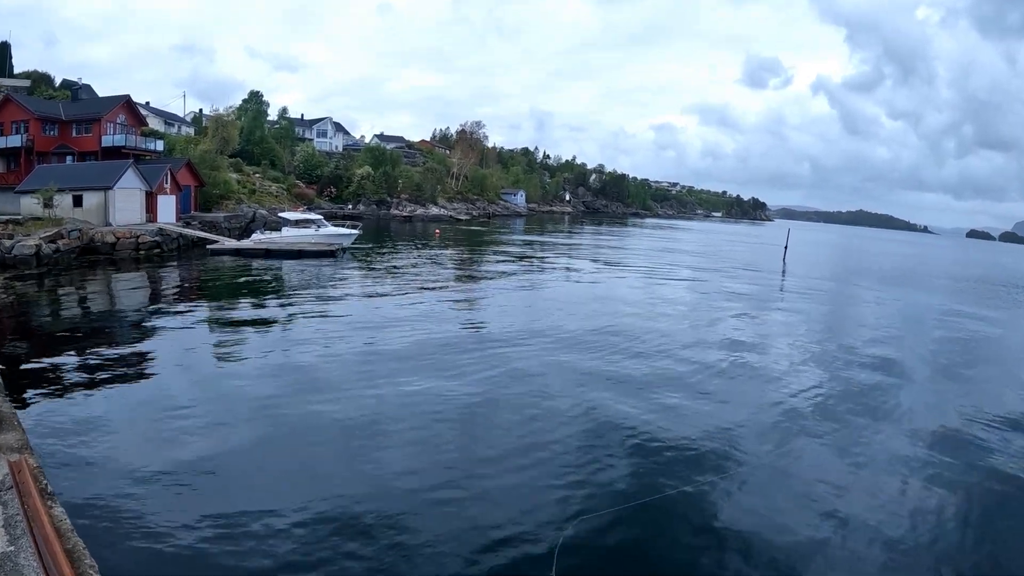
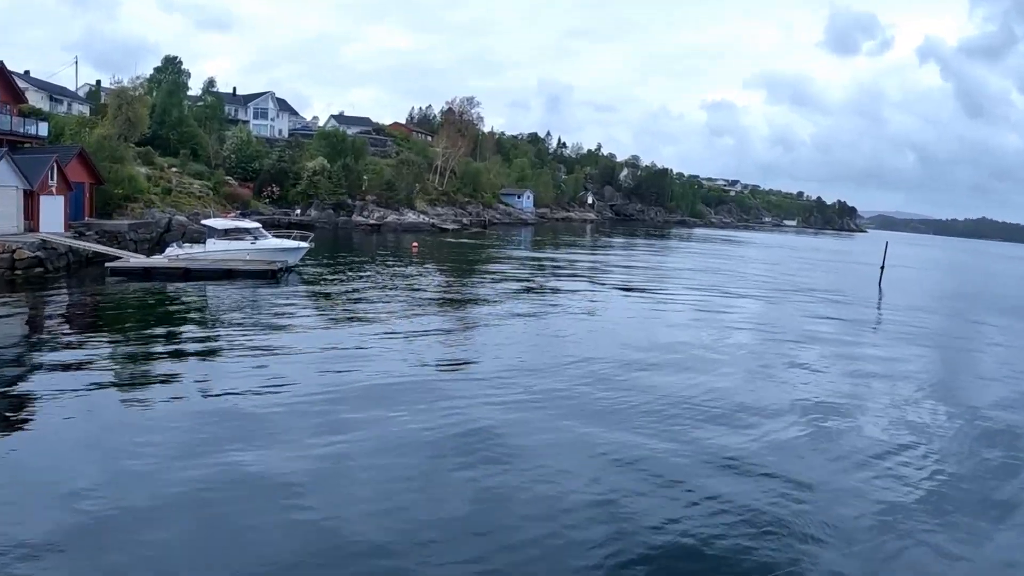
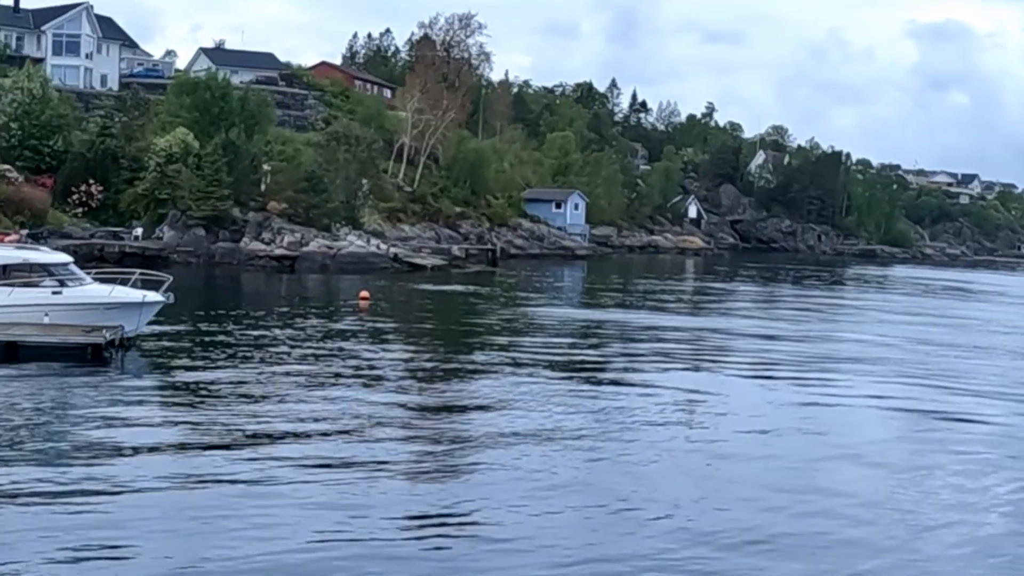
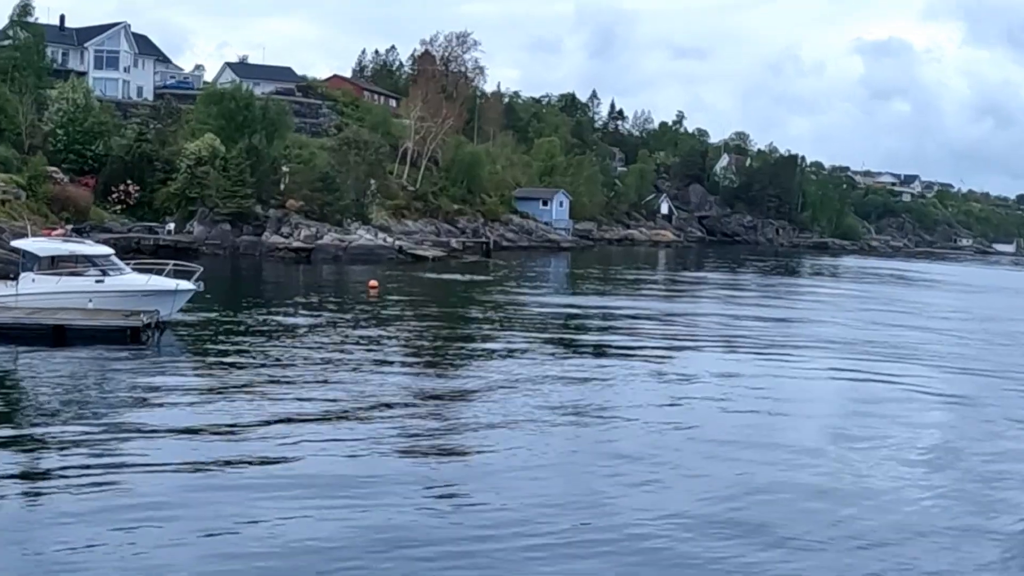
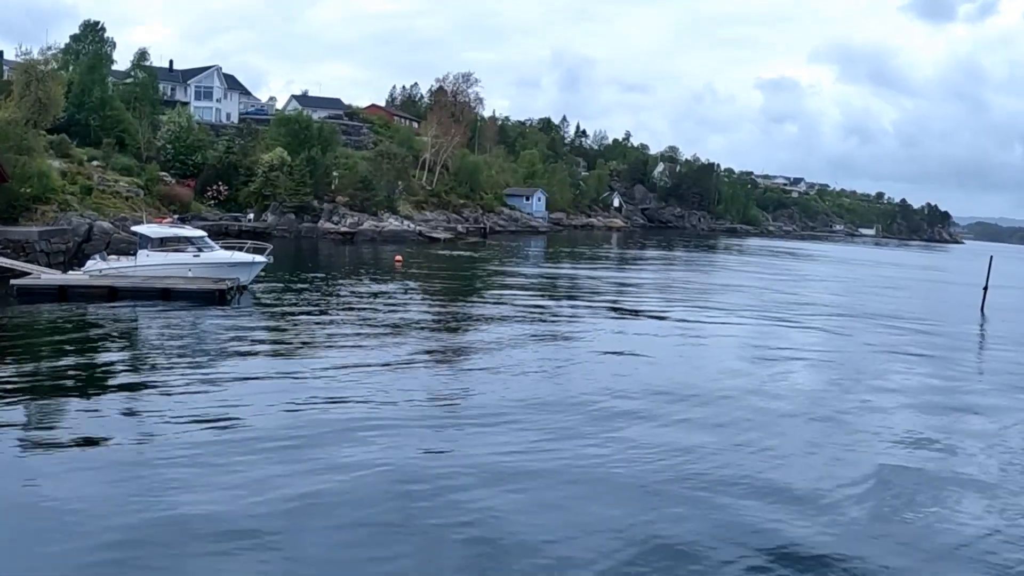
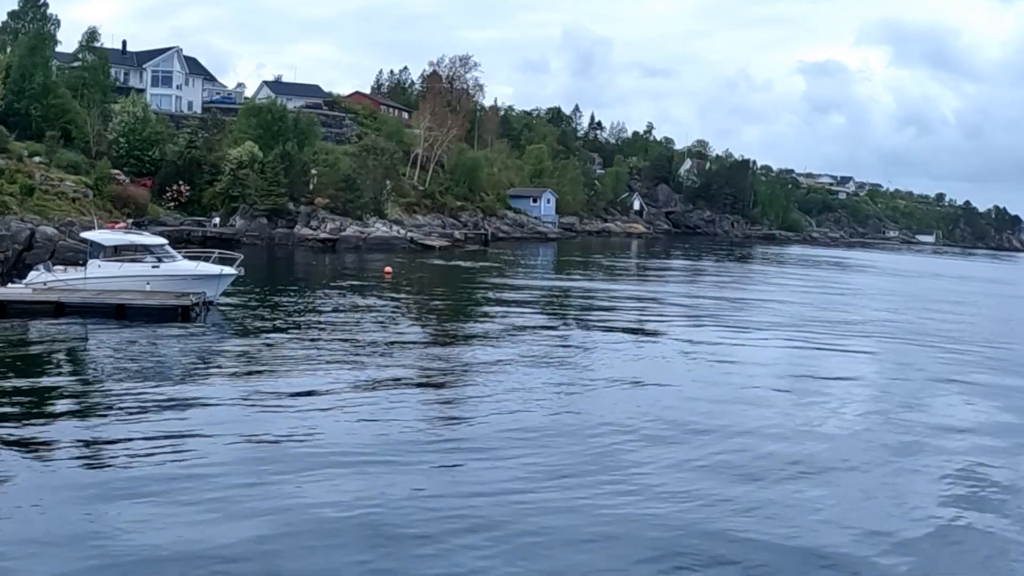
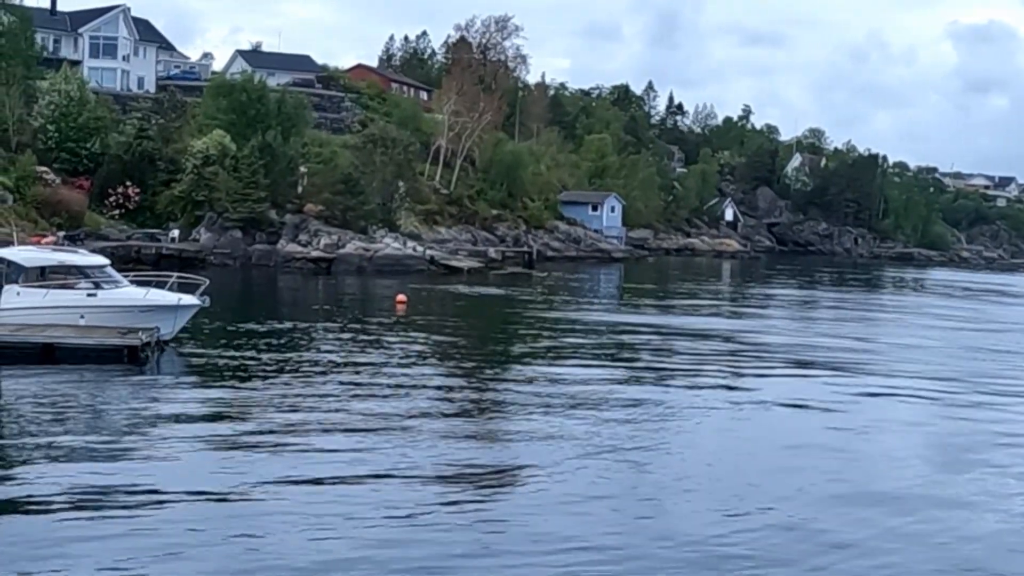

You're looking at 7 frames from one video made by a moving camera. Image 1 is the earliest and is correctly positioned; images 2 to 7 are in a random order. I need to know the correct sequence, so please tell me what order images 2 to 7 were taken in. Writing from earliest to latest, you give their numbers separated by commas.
2, 5, 6, 4, 3, 7
